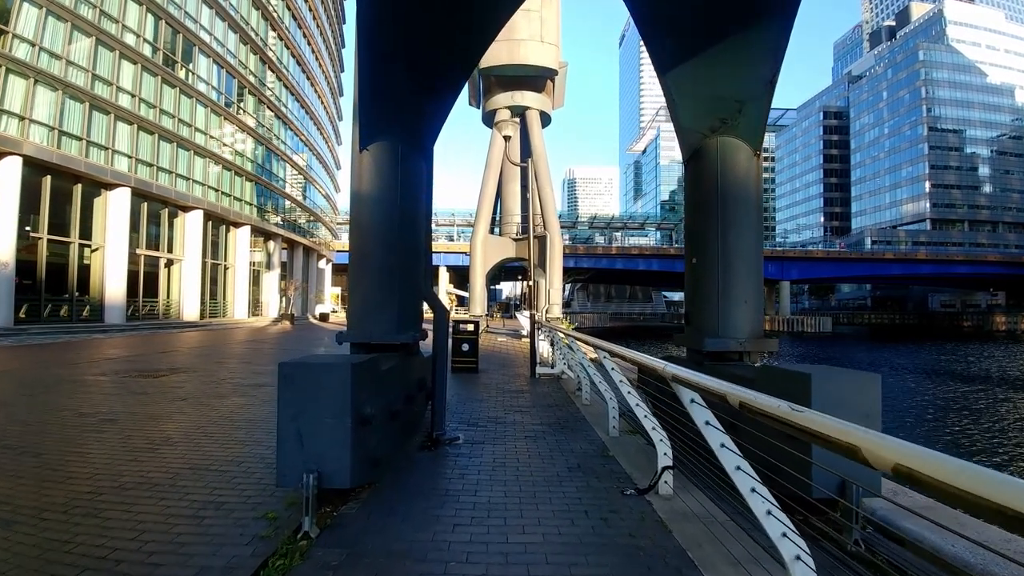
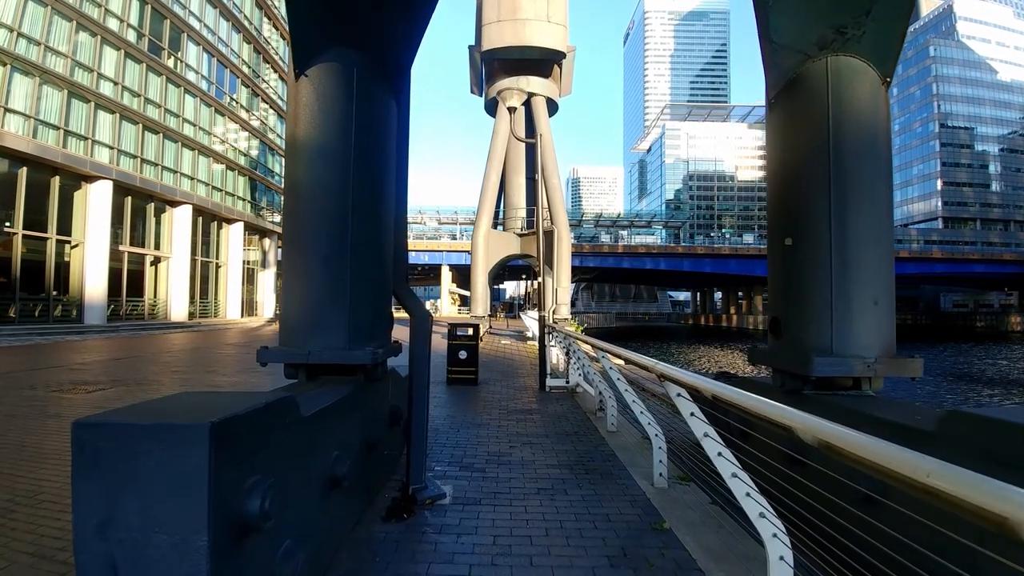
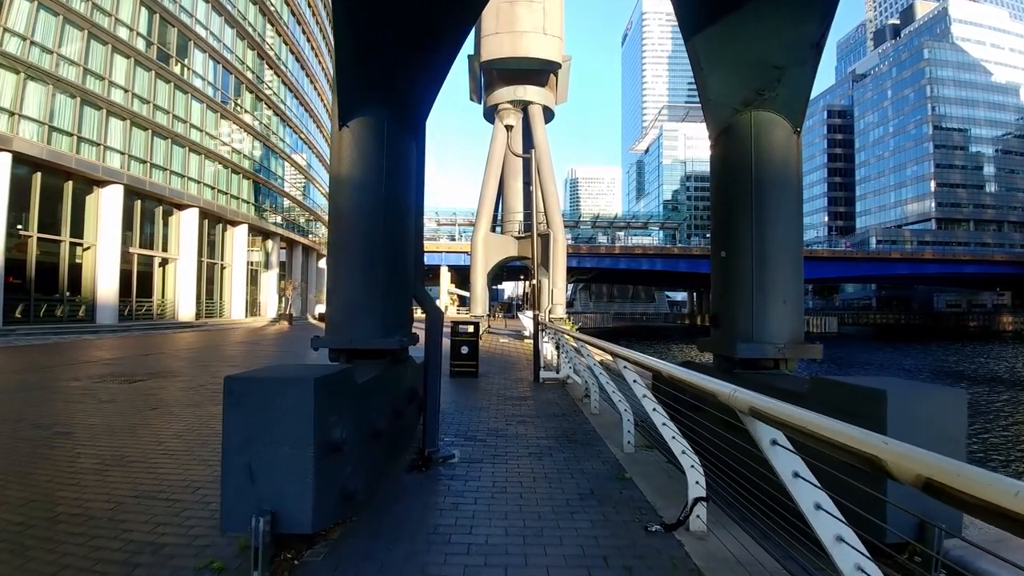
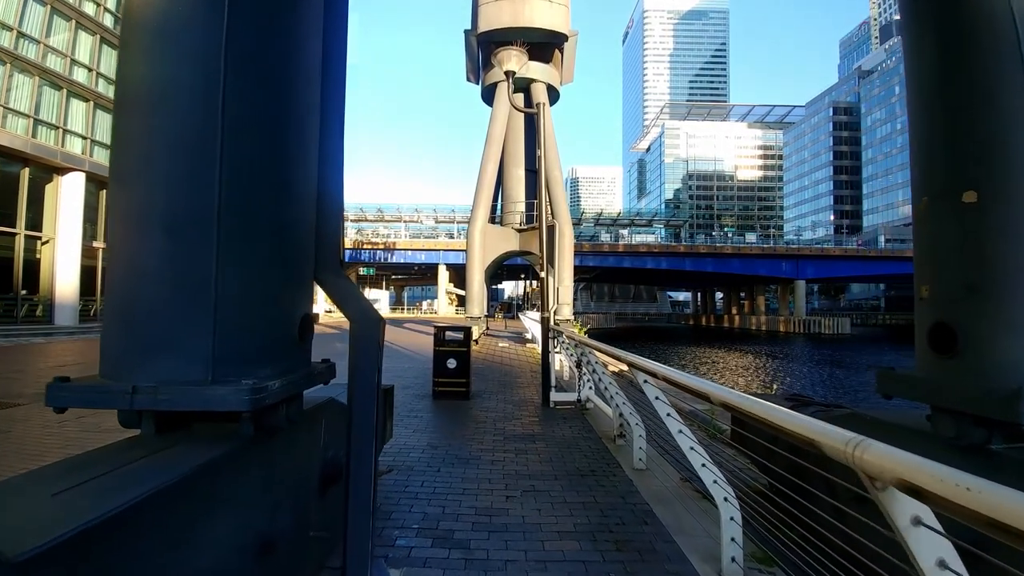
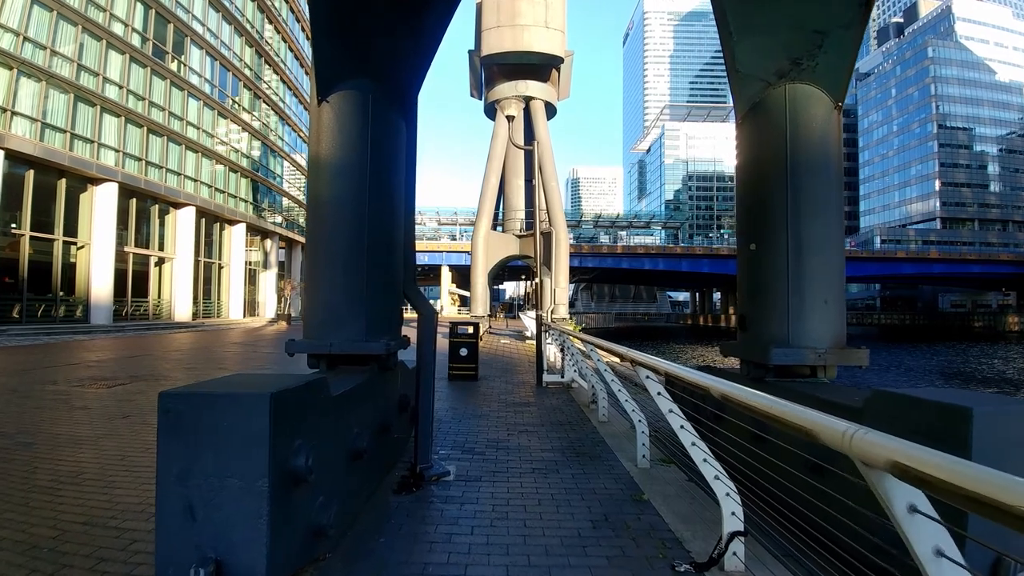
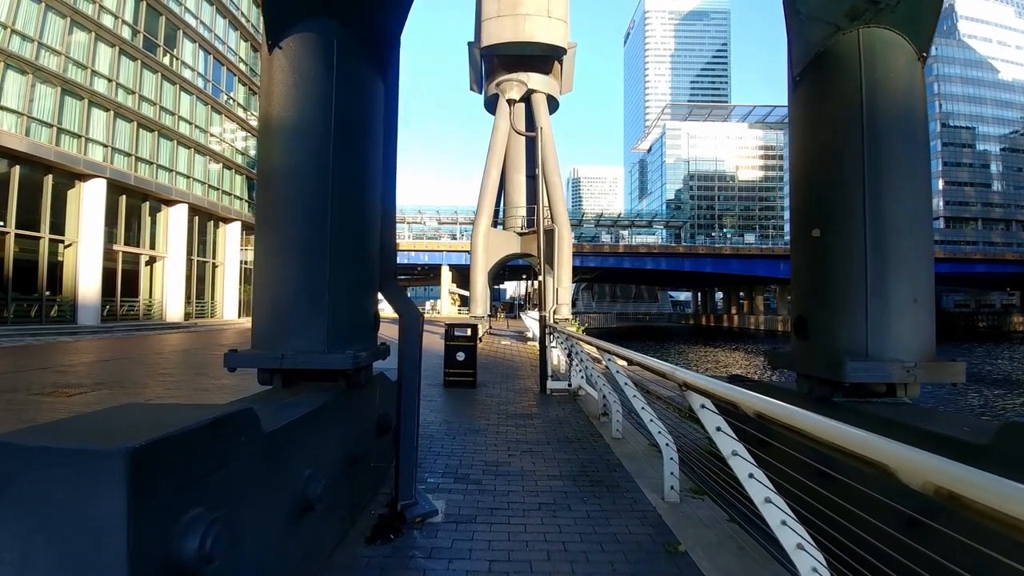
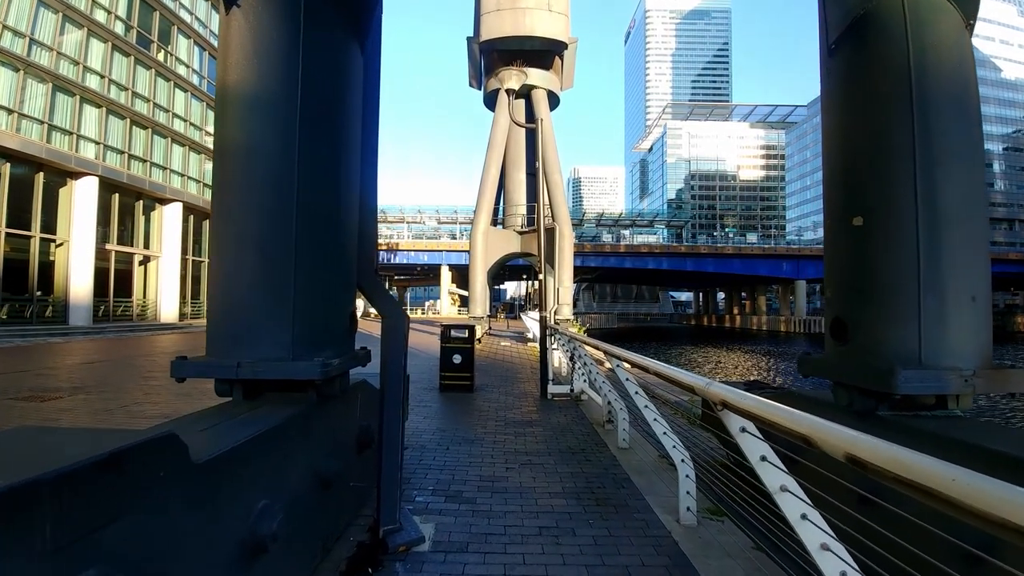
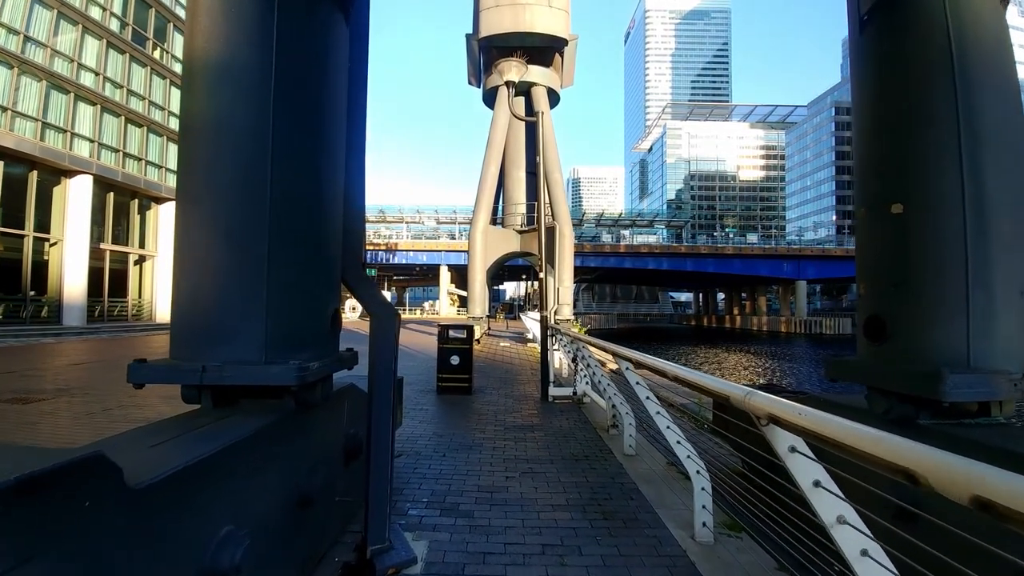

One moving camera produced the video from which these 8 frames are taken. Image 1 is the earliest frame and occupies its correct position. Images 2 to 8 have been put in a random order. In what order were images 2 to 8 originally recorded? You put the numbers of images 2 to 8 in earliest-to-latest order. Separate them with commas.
3, 5, 2, 6, 7, 8, 4
